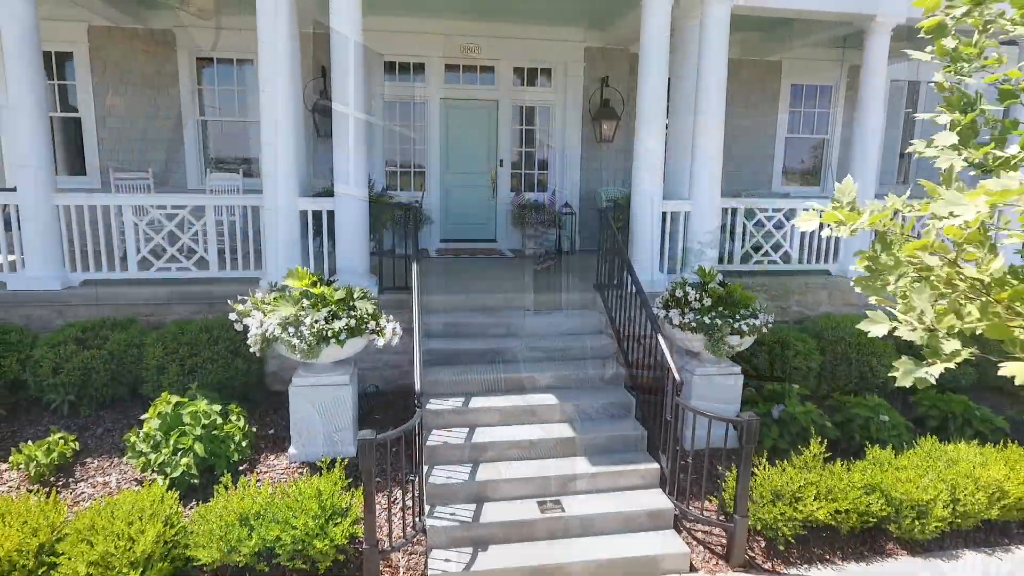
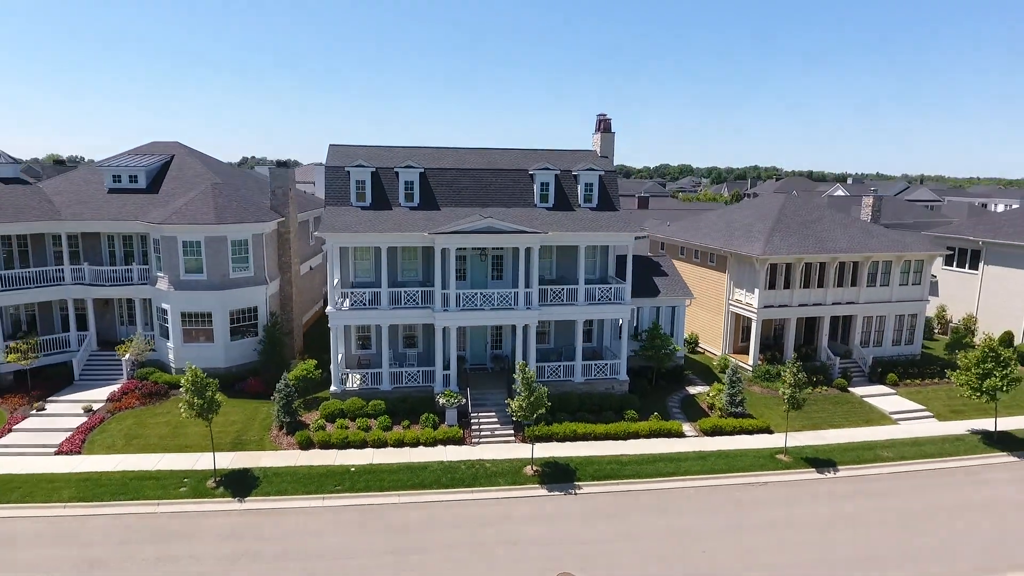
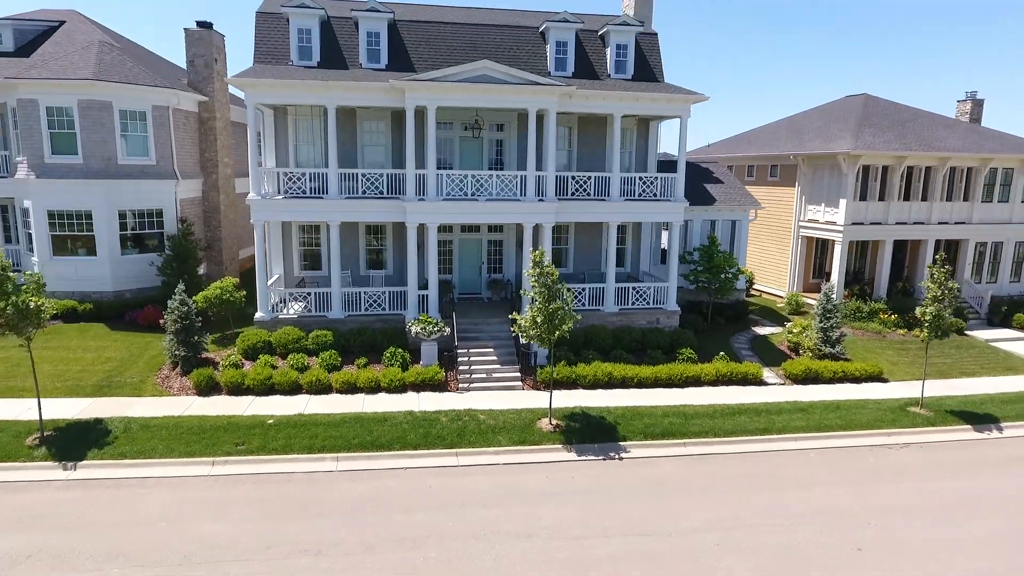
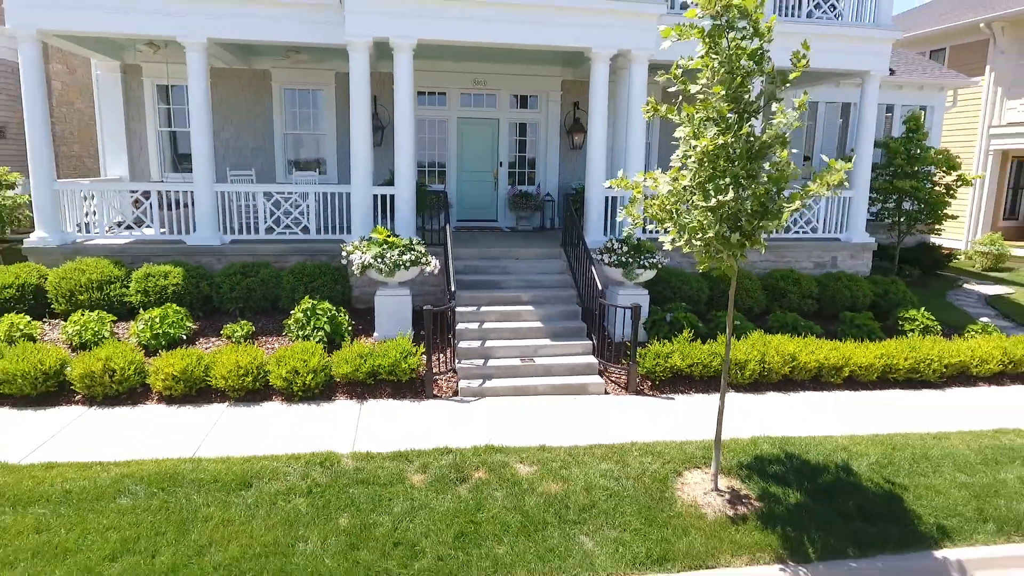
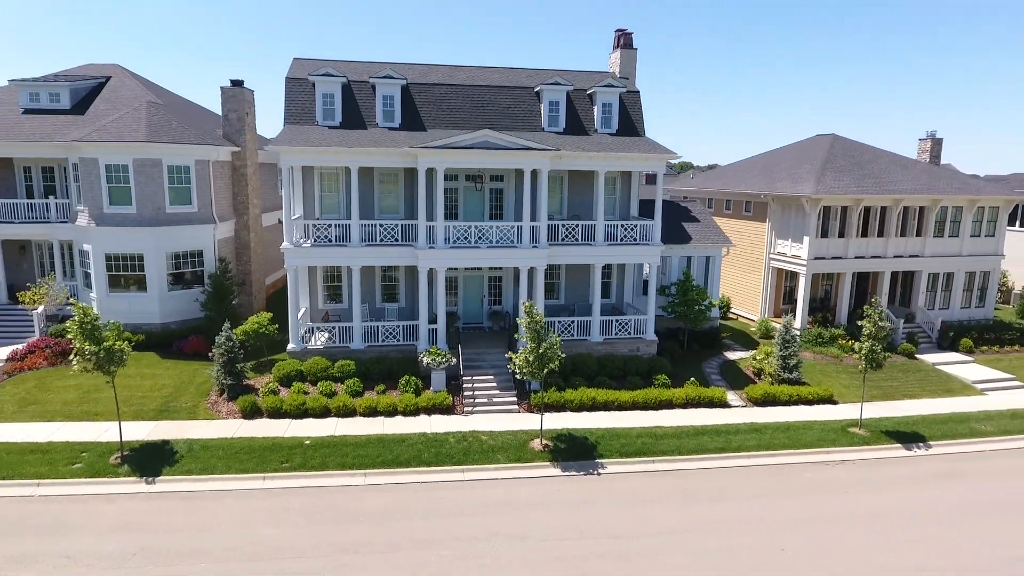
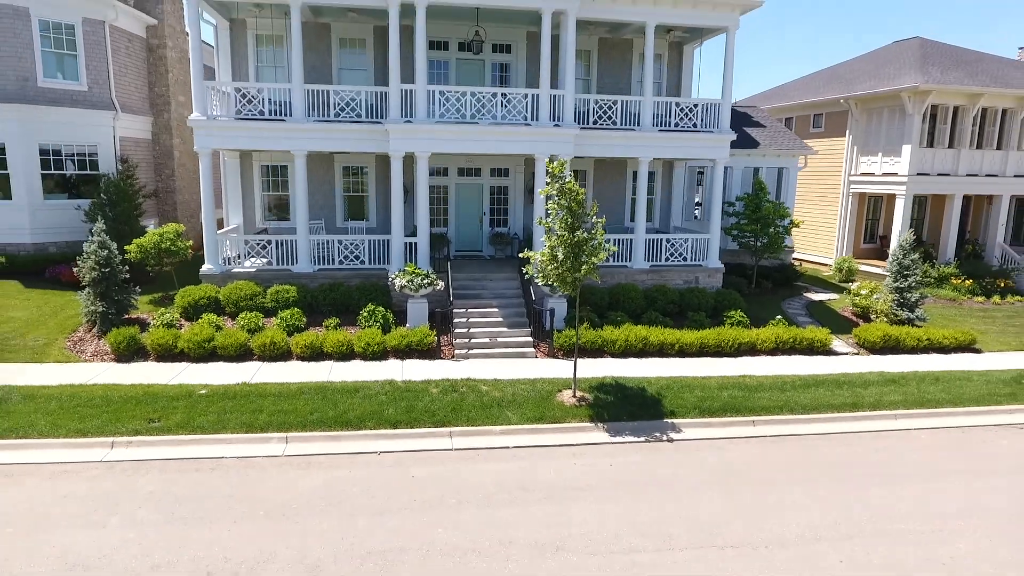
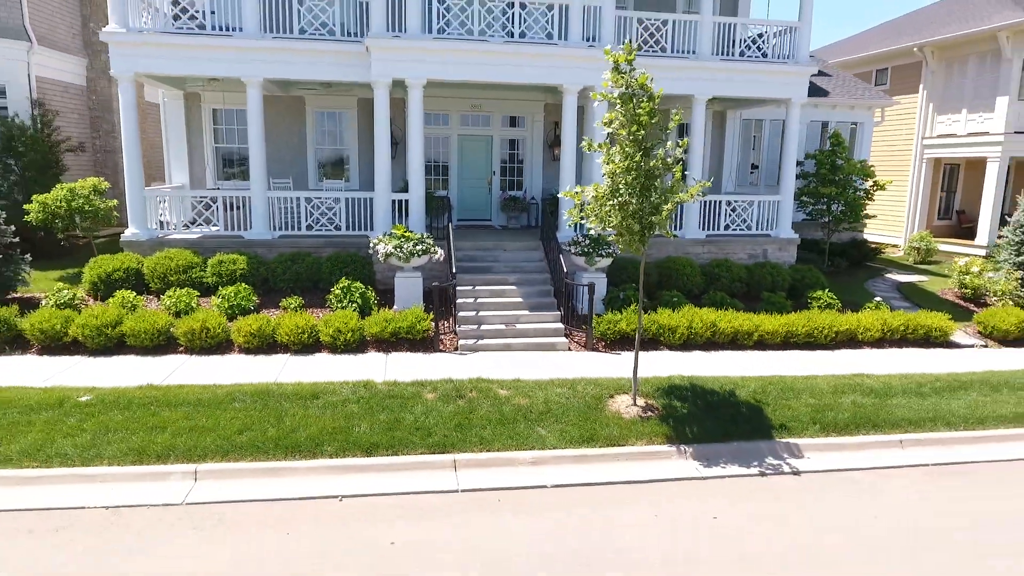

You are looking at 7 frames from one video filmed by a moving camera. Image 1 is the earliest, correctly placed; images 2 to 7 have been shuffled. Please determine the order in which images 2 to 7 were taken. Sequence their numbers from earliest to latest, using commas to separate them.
4, 7, 6, 3, 5, 2
